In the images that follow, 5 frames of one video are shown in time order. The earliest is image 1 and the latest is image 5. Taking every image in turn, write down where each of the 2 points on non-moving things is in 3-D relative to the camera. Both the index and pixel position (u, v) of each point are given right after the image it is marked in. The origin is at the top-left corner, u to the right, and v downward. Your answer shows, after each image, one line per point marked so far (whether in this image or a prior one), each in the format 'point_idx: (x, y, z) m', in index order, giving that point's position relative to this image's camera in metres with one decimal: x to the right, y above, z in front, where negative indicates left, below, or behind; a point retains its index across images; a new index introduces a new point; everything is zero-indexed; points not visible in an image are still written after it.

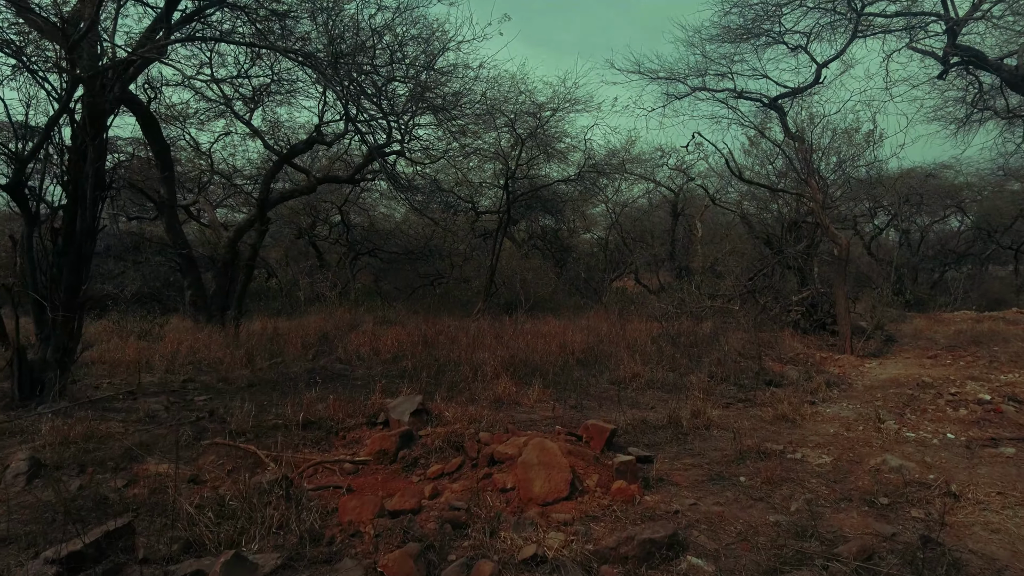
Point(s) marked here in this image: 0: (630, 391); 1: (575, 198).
0: (+1.1, -1.0, +6.2) m
1: (+1.7, +2.3, +17.0) m
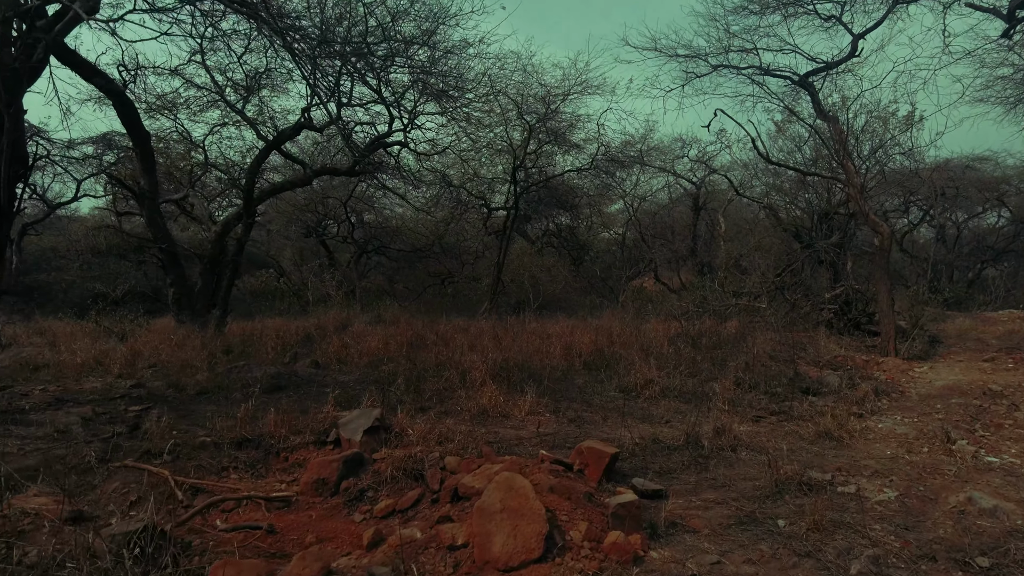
0: (+1.0, -0.9, +5.3) m
1: (+2.0, +2.3, +16.1) m
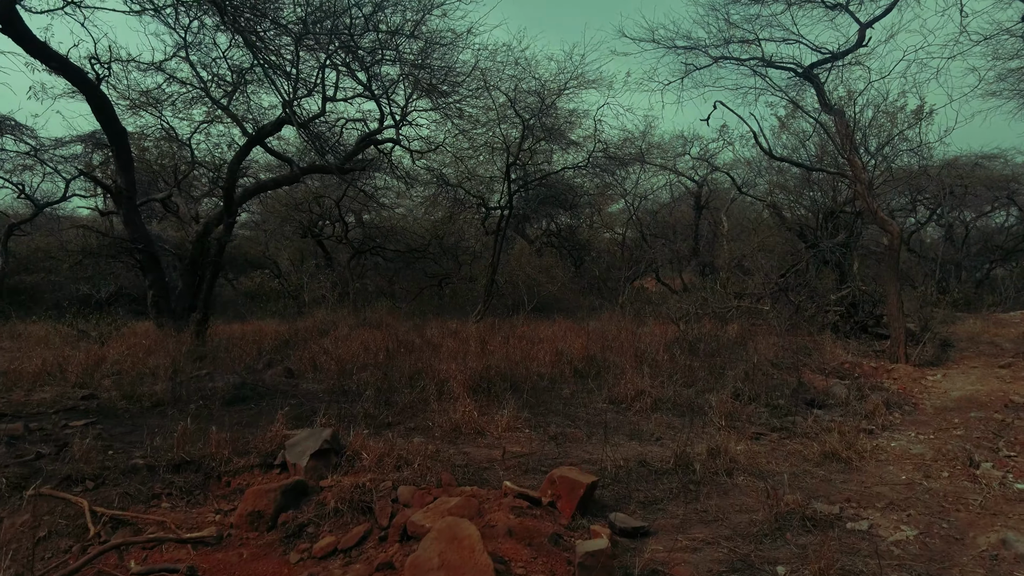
0: (+0.9, -0.9, +4.8) m
1: (+1.9, +2.3, +15.7) m
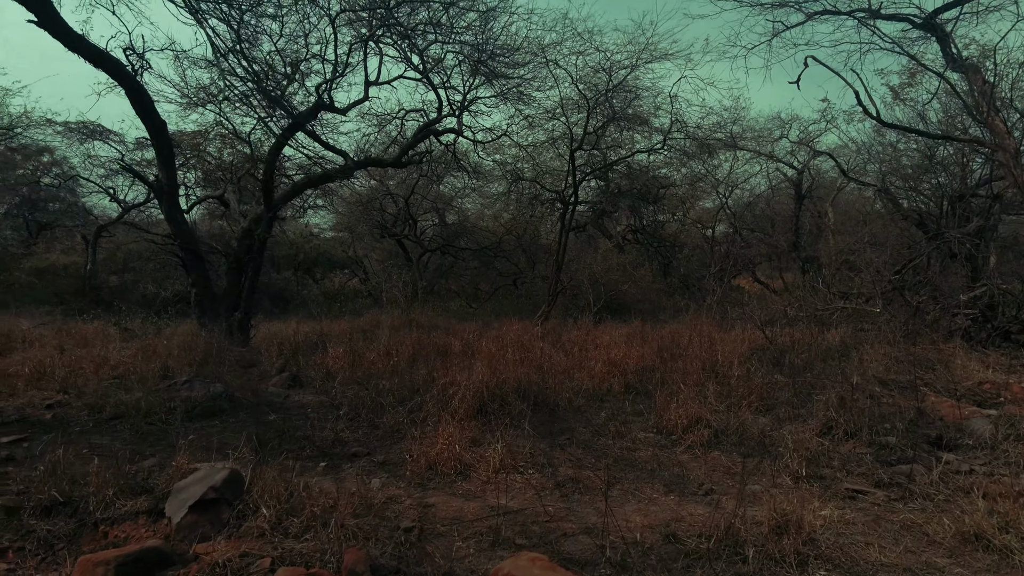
0: (+0.9, -0.9, +3.6) m
1: (+3.5, +2.3, +14.2) m
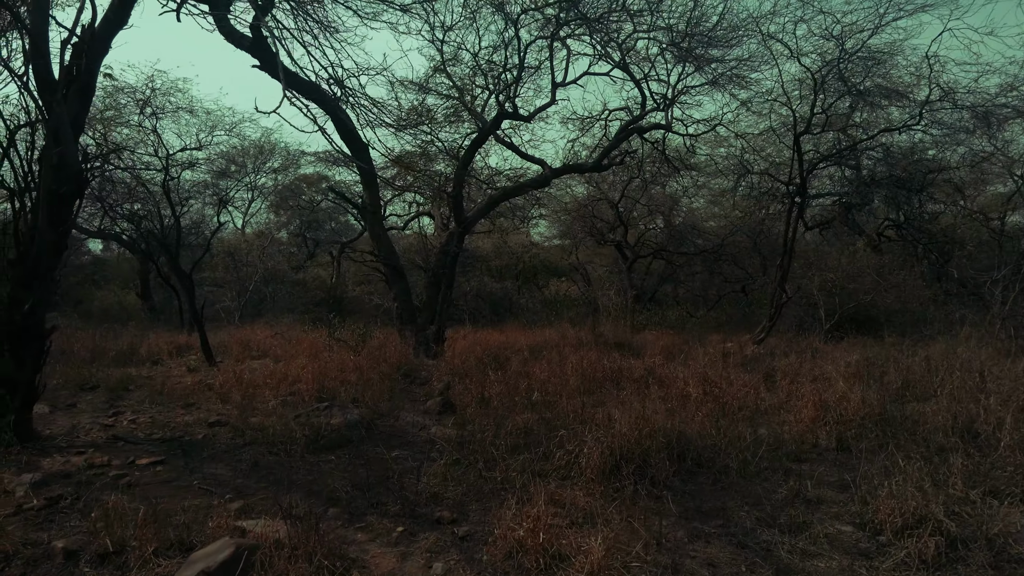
0: (+1.4, -1.0, +2.4) m
1: (+7.4, +2.2, +11.4) m
